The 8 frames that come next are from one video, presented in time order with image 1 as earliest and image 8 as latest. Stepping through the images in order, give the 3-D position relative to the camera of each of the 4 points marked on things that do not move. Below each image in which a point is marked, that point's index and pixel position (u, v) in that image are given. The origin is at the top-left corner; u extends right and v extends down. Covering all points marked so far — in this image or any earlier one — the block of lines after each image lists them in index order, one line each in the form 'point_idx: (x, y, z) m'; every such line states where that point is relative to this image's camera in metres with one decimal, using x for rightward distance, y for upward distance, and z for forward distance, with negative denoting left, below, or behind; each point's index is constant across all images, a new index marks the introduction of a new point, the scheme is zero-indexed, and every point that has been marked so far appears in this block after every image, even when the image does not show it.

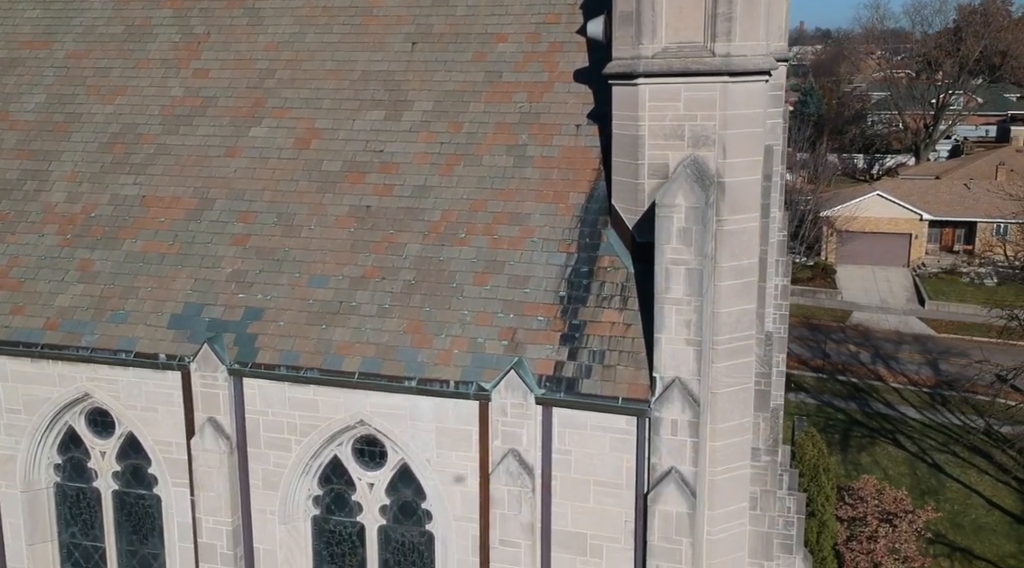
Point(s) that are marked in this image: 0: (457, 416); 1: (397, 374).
0: (-0.6, -1.5, +13.4) m
1: (-1.4, -1.1, +13.5) m
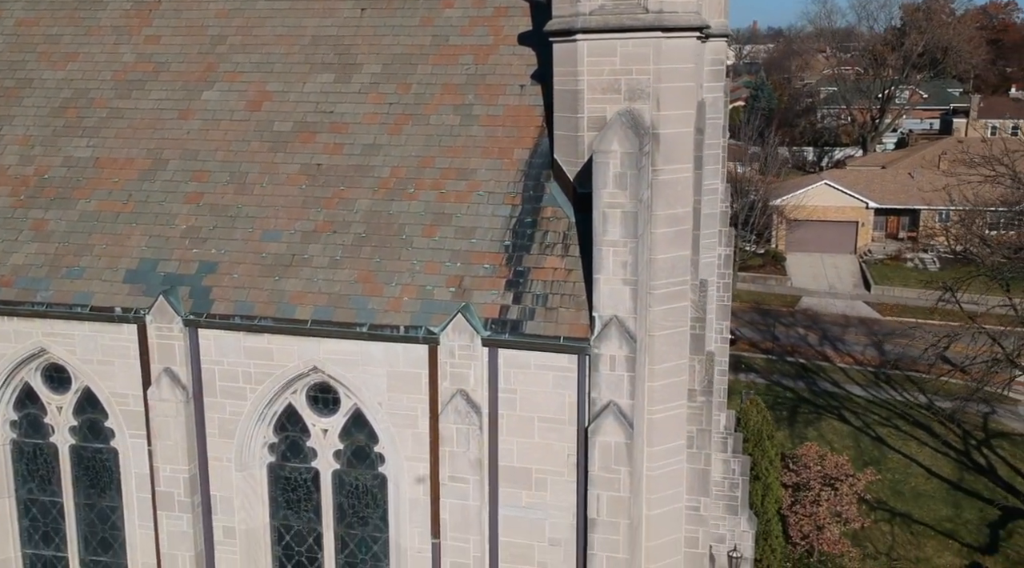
0: (-1.3, -0.9, +14.0) m
1: (-2.0, -0.4, +14.0) m
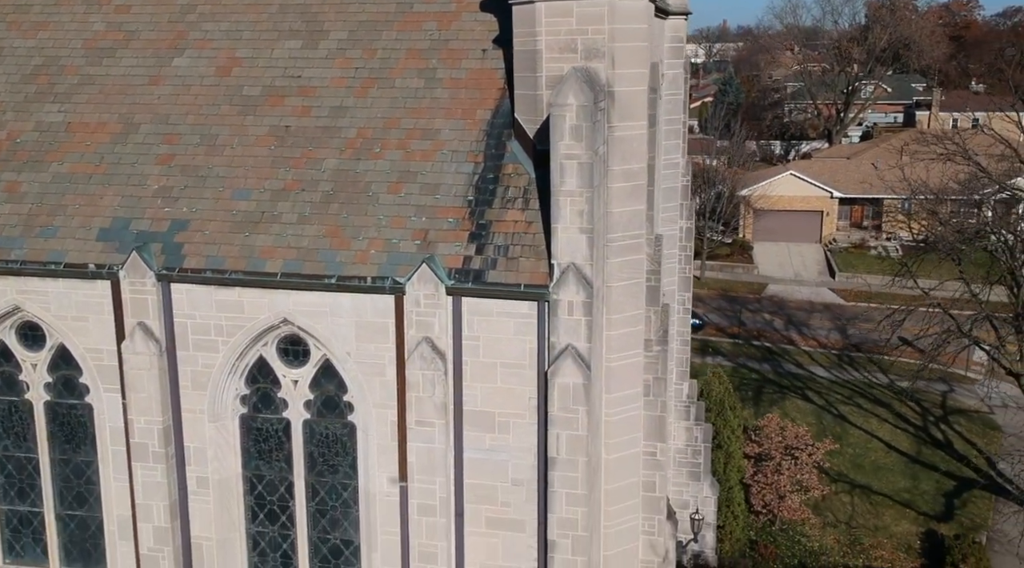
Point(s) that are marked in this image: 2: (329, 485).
0: (-1.7, -0.3, +14.5) m
1: (-2.5, +0.1, +14.5) m
2: (-2.5, -2.7, +15.6) m
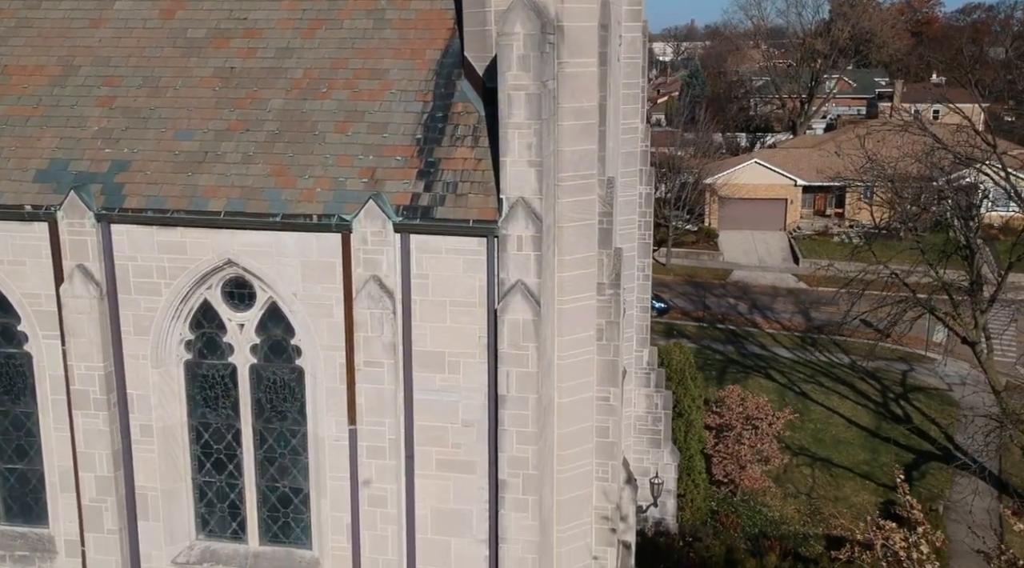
0: (-2.4, +0.4, +14.2) m
1: (-3.1, +0.9, +14.2) m
2: (-3.1, -2.0, +15.3) m
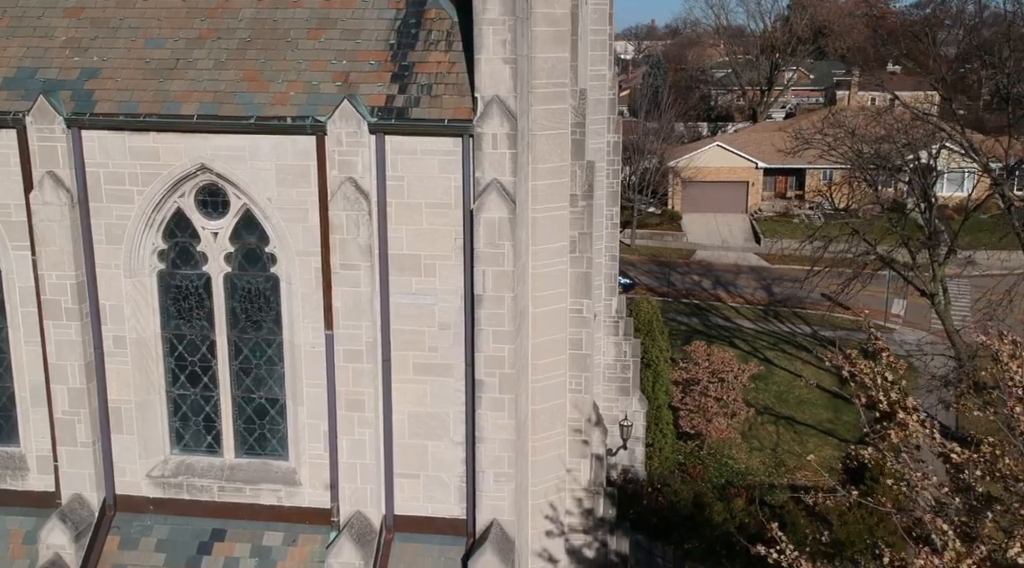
0: (-2.7, +1.6, +14.1) m
1: (-3.4, +2.1, +14.1) m
2: (-3.5, -0.8, +15.2) m
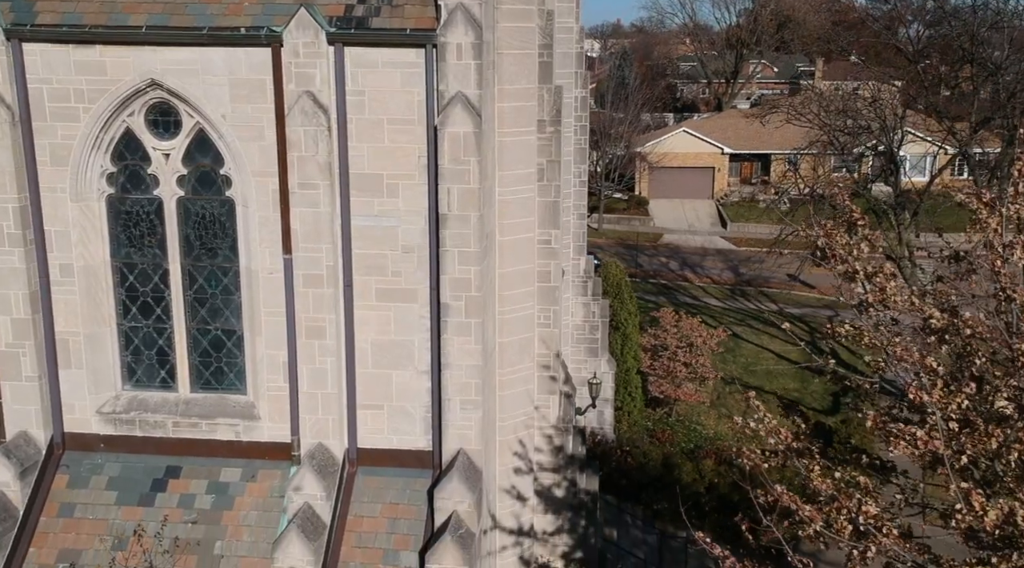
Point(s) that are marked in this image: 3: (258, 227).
0: (-3.1, +2.6, +13.5) m
1: (-3.8, +3.0, +13.5) m
2: (-3.9, +0.2, +14.6) m
3: (-3.1, +0.7, +14.0) m
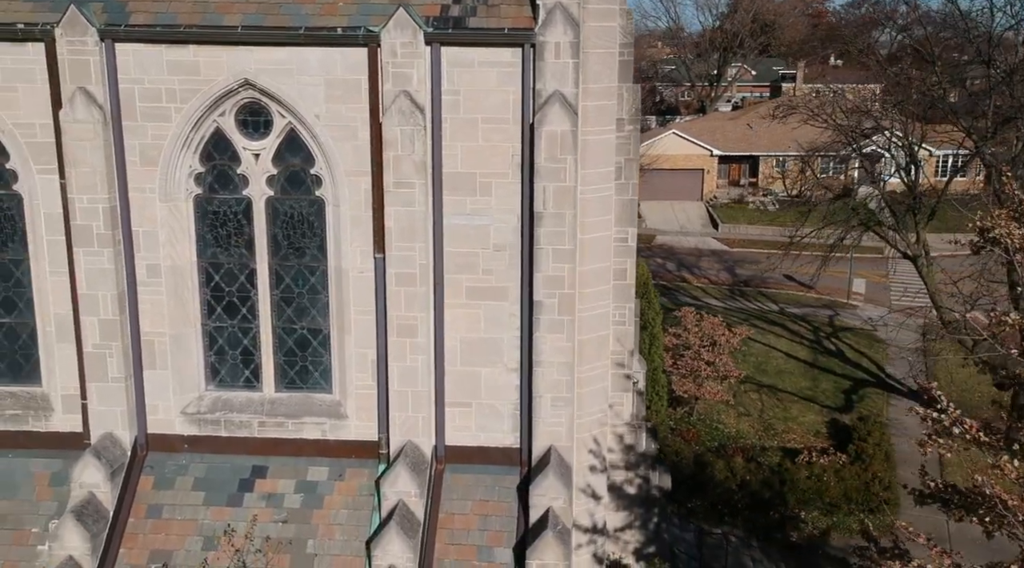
0: (-2.0, +2.6, +13.6) m
1: (-2.7, +3.0, +13.5) m
2: (-2.8, +0.2, +14.6) m
3: (-2.0, +0.7, +14.0) m
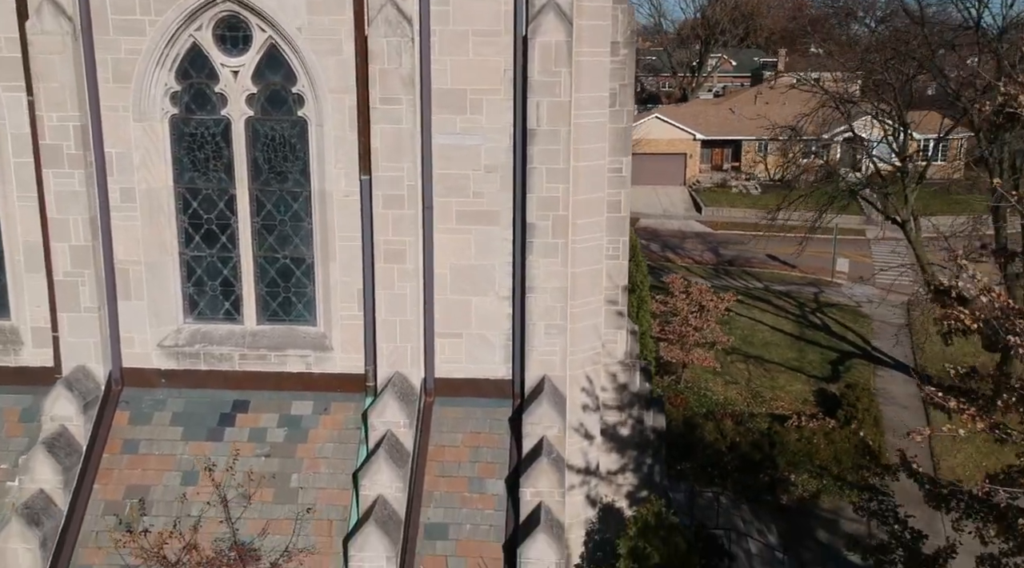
0: (-2.1, +3.5, +12.9) m
1: (-2.8, +3.9, +12.9) m
2: (-2.9, +1.1, +14.0) m
3: (-2.1, +1.6, +13.4) m
